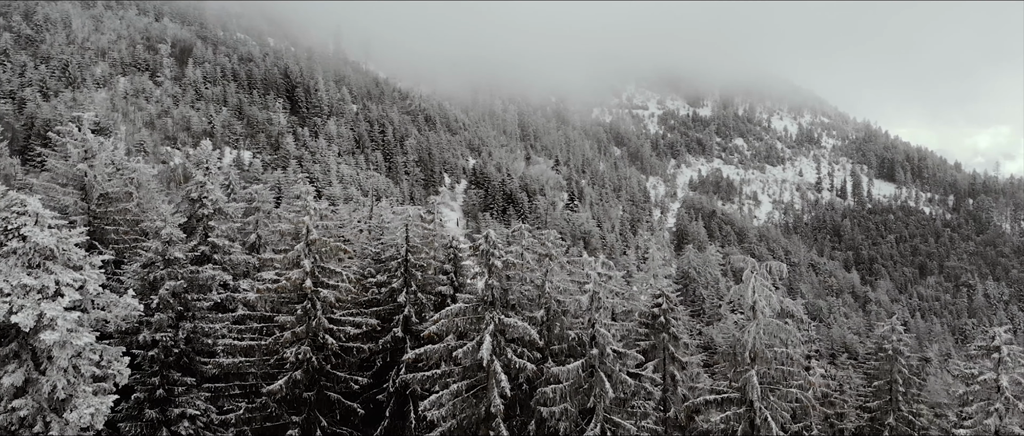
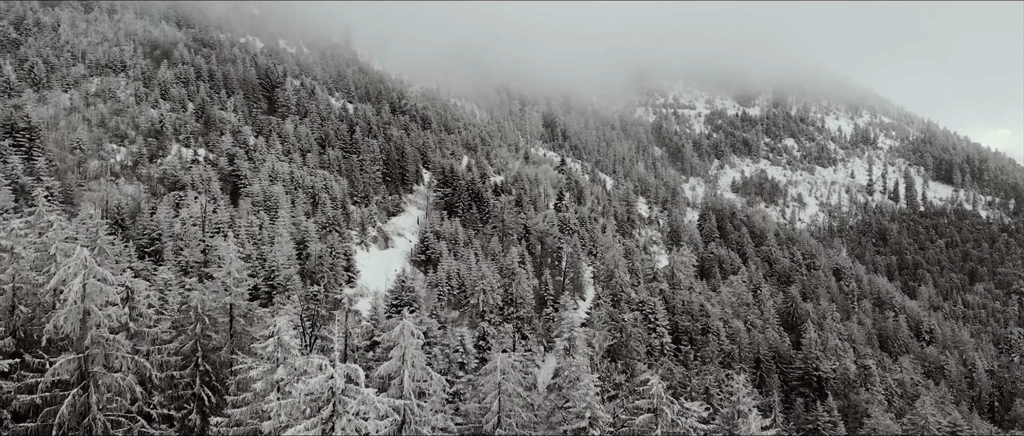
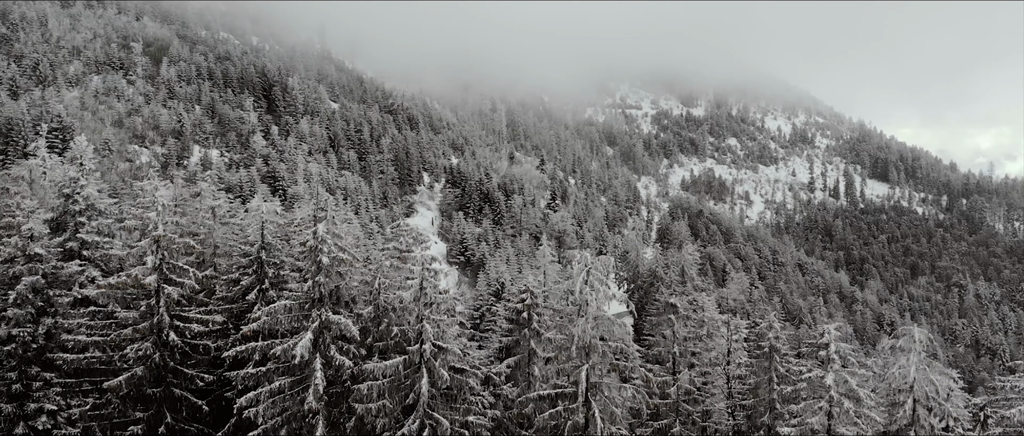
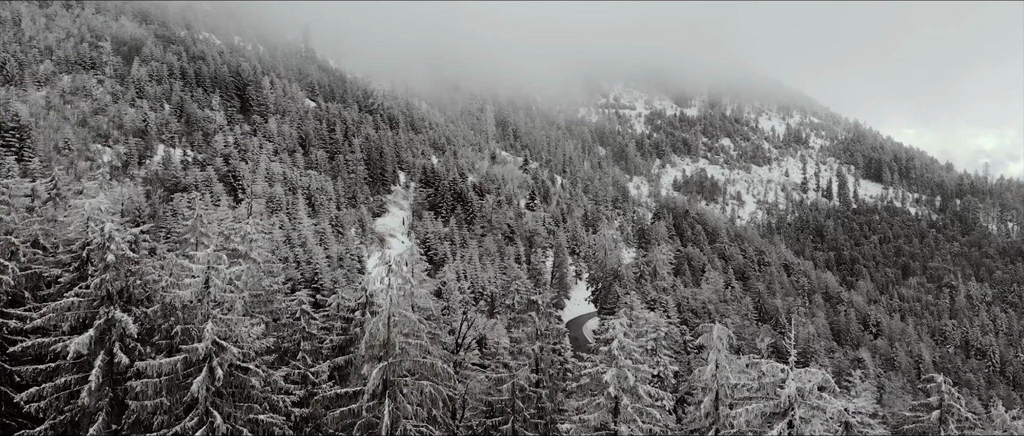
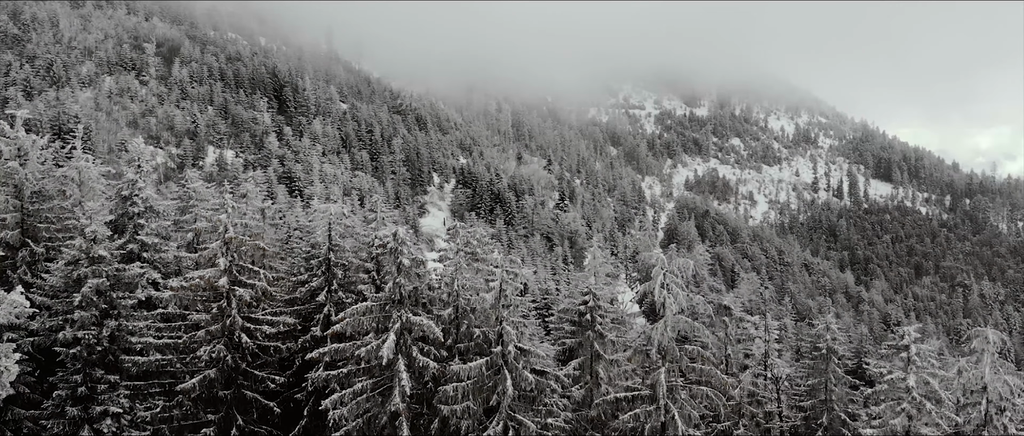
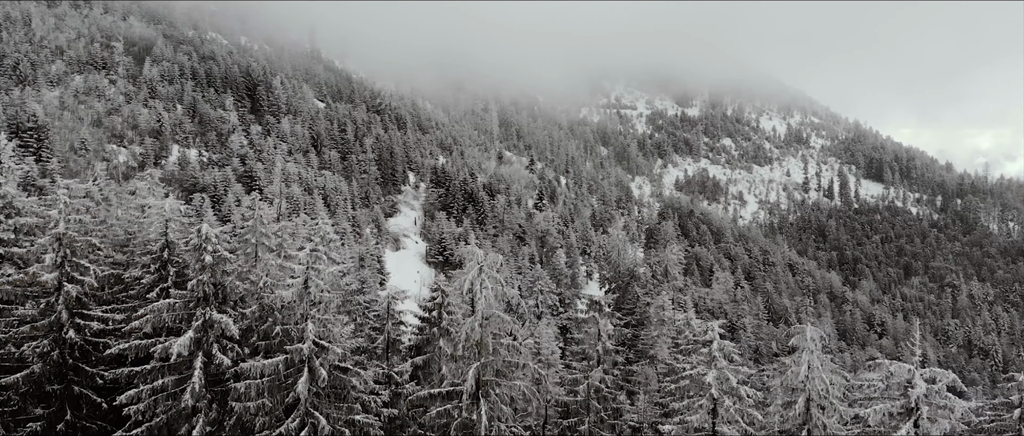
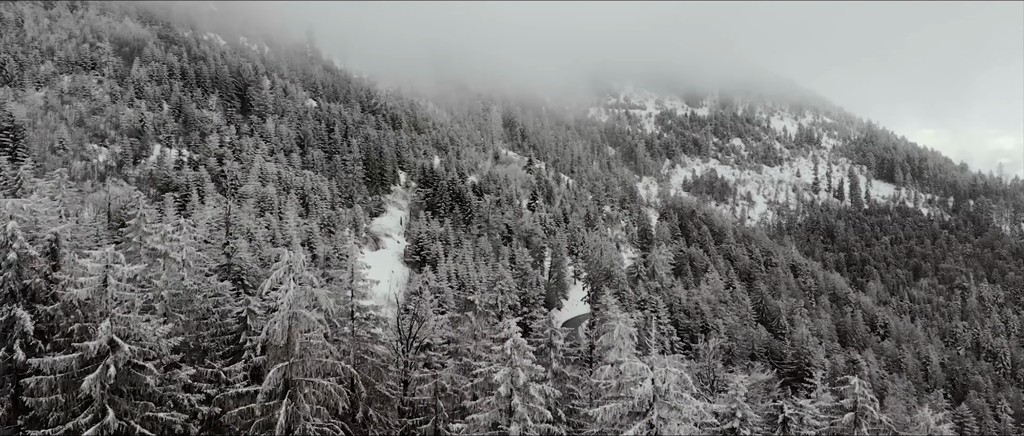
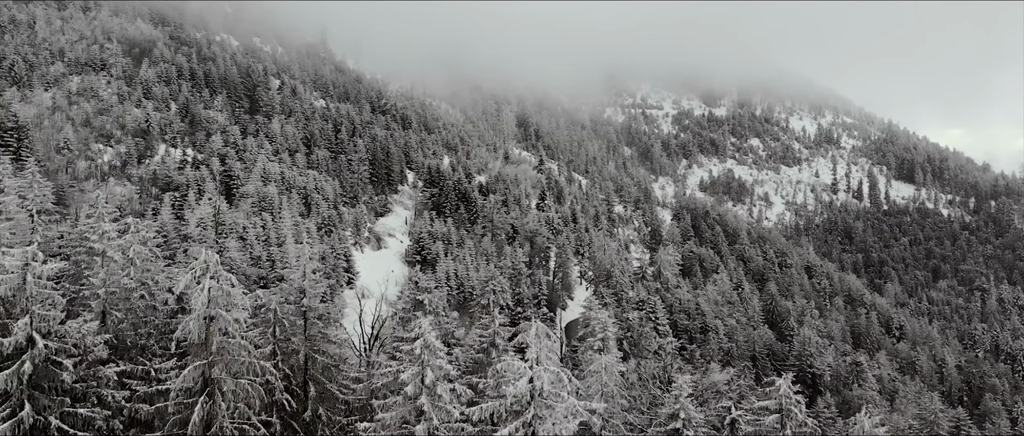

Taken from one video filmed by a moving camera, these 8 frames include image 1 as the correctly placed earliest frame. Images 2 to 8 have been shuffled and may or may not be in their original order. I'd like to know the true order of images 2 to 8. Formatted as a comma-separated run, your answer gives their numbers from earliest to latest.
5, 3, 6, 4, 7, 8, 2
